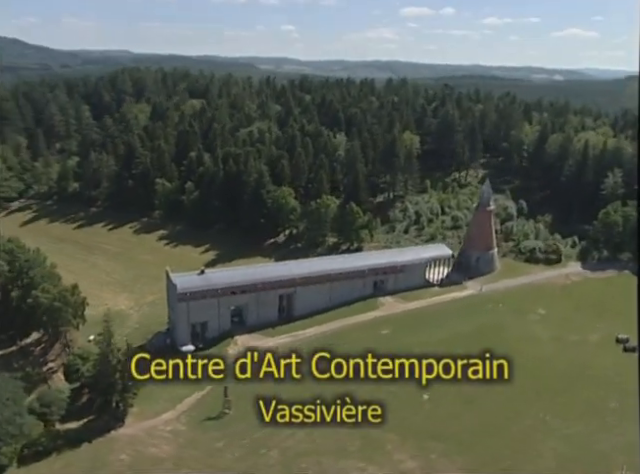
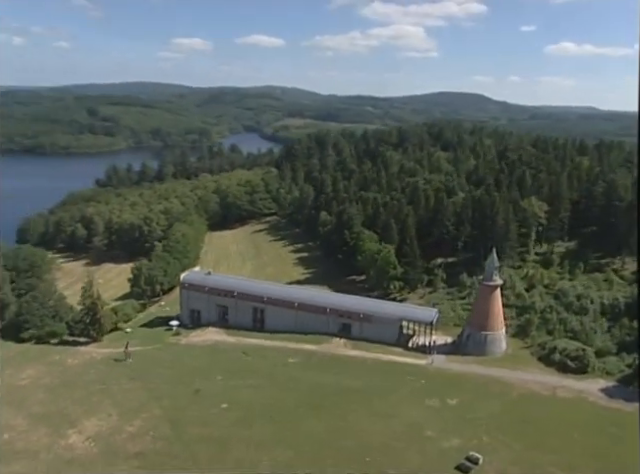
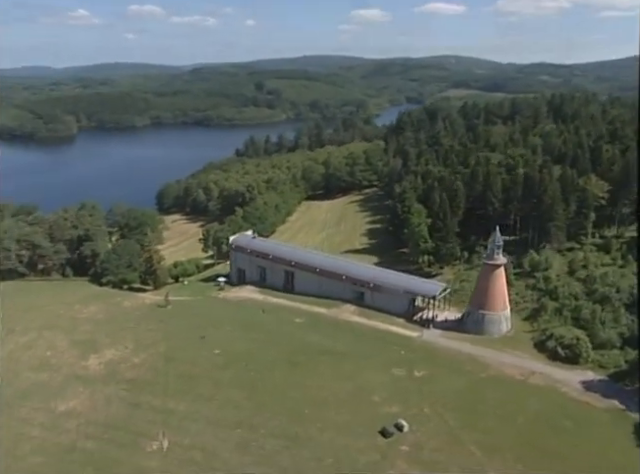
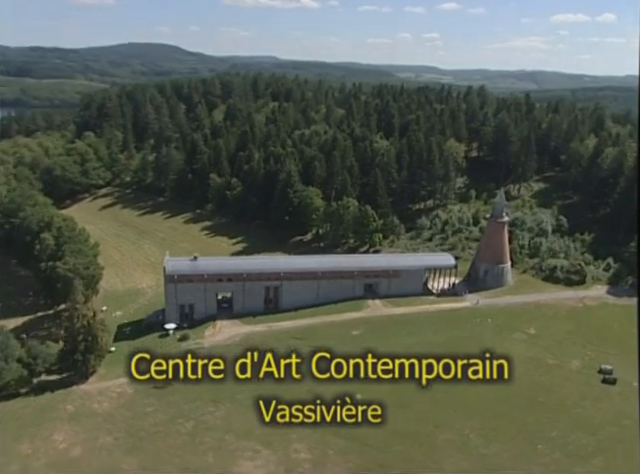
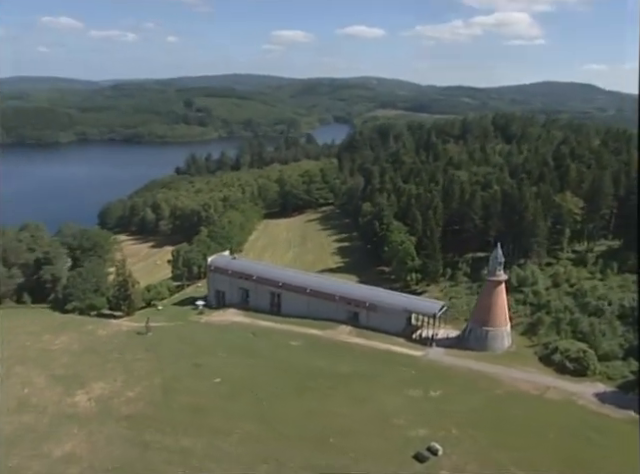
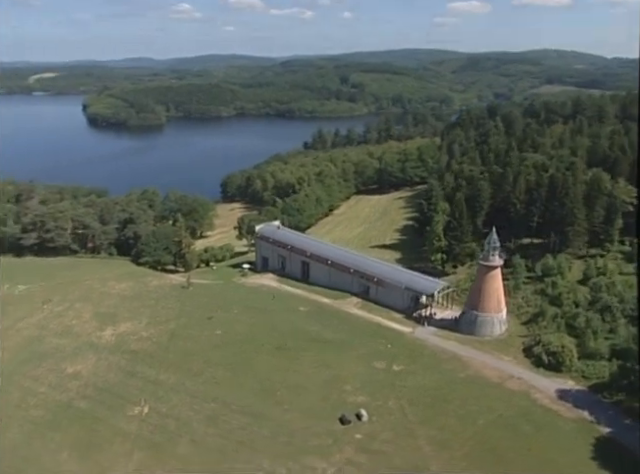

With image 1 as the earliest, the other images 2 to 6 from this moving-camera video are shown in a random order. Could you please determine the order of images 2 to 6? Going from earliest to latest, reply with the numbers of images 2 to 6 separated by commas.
4, 2, 5, 3, 6
